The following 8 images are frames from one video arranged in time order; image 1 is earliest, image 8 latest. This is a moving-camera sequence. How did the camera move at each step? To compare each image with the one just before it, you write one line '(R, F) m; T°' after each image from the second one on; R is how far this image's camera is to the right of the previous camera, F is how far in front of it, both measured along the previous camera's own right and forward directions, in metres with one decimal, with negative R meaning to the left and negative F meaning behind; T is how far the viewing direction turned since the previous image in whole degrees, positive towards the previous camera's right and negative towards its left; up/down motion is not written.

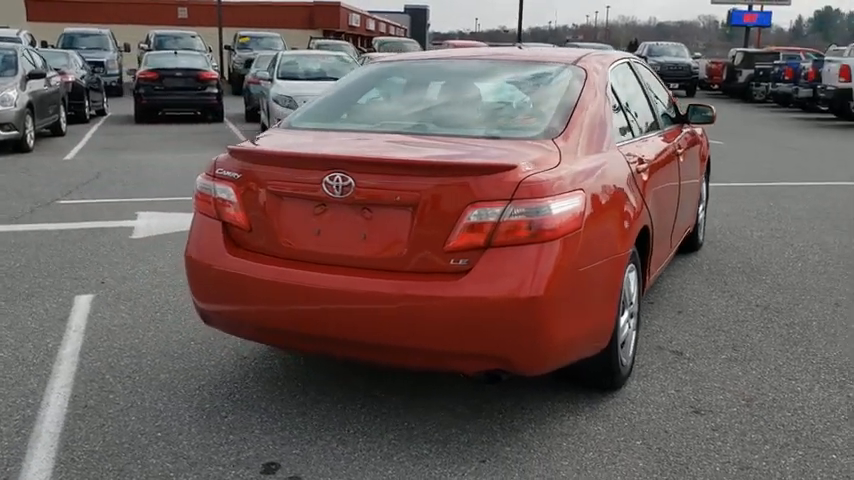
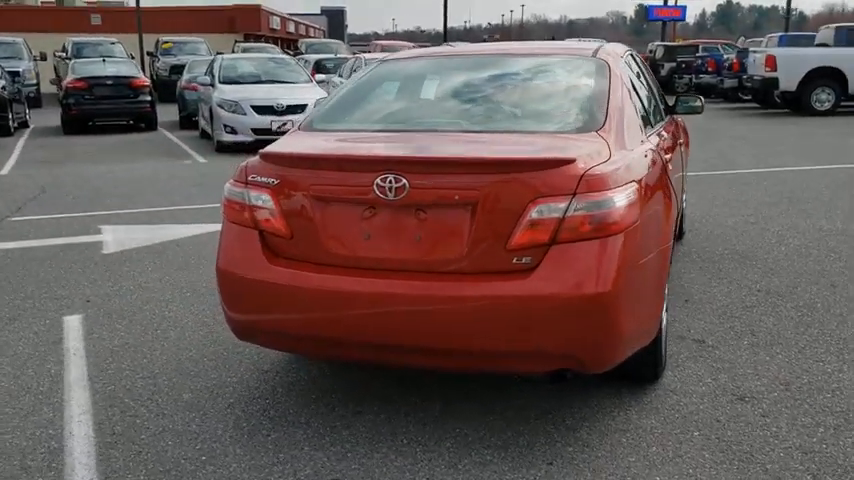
(-0.5, +0.1) m; +5°
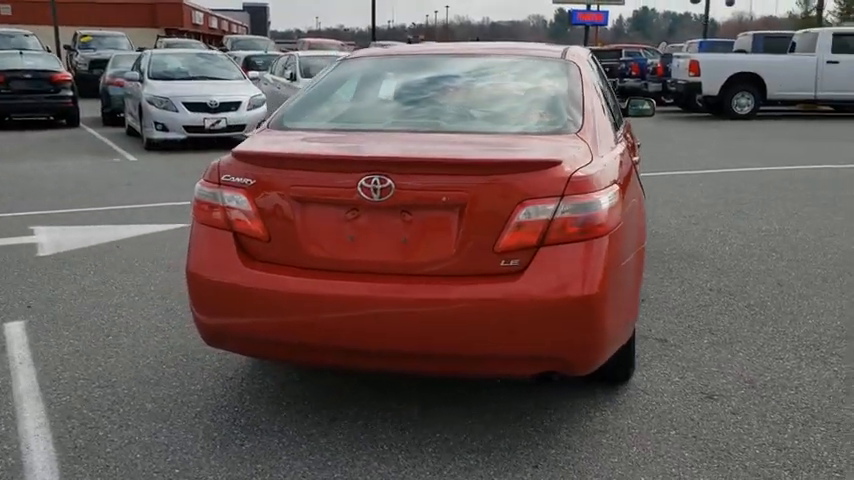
(-0.2, +0.1) m; +5°
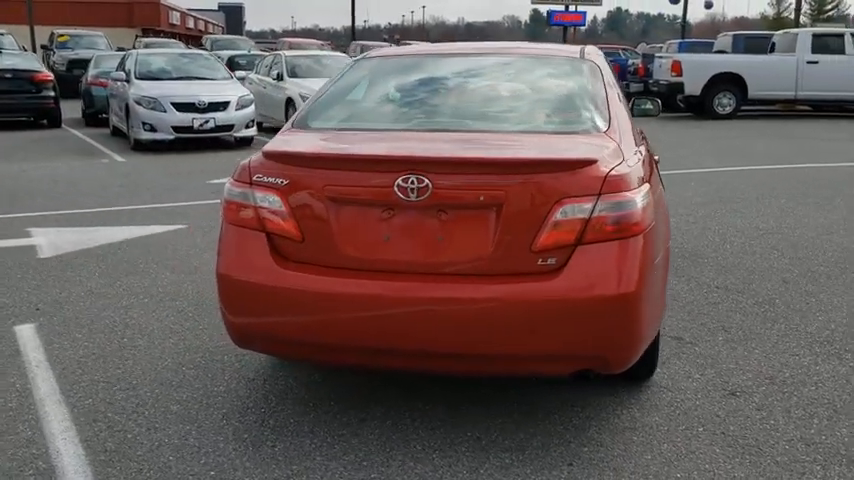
(-0.2, 0.0) m; +2°
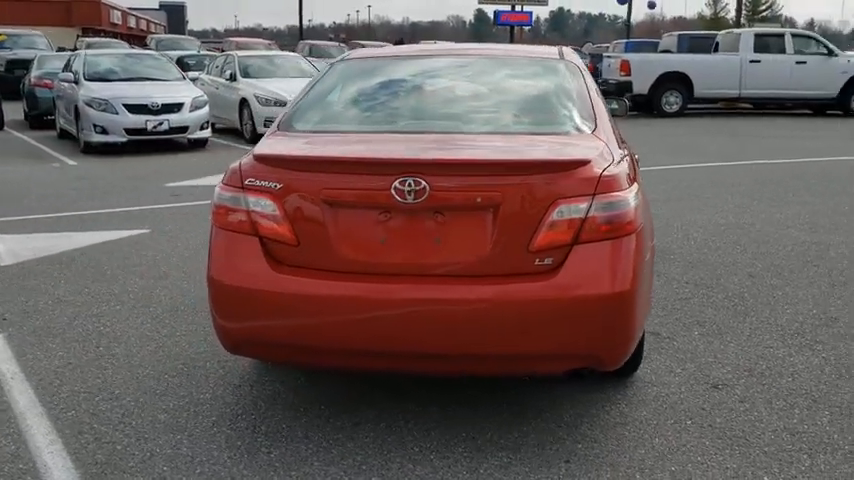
(-0.2, 0.0) m; +4°
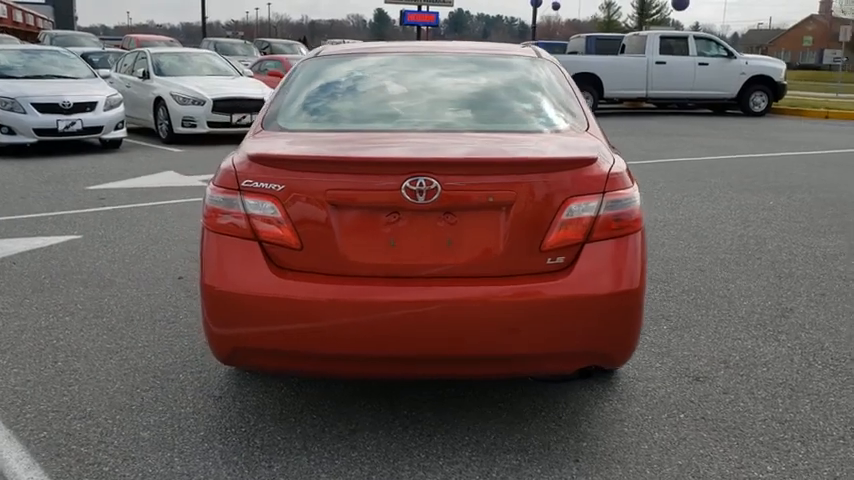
(-0.4, +0.1) m; +7°
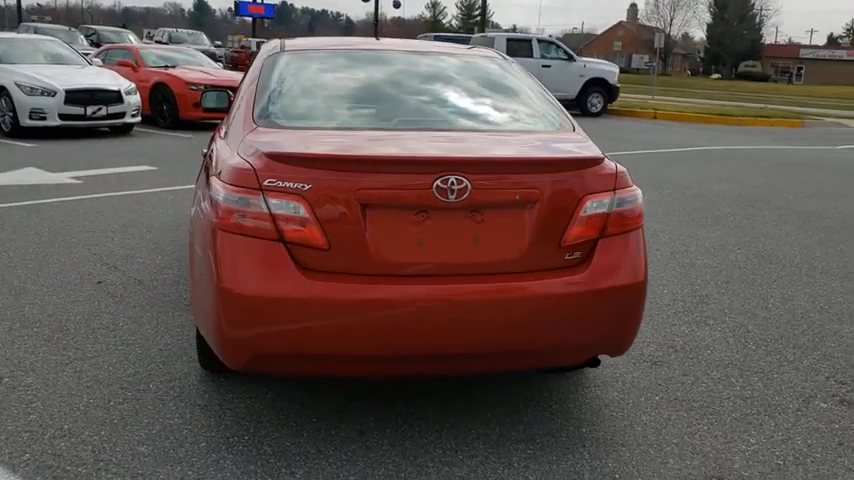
(-0.7, 0.0) m; +12°
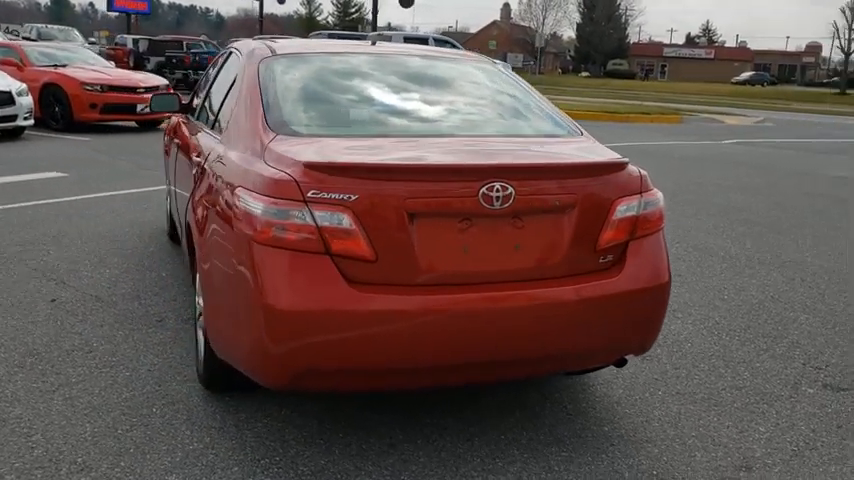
(-0.6, +0.1) m; +8°
